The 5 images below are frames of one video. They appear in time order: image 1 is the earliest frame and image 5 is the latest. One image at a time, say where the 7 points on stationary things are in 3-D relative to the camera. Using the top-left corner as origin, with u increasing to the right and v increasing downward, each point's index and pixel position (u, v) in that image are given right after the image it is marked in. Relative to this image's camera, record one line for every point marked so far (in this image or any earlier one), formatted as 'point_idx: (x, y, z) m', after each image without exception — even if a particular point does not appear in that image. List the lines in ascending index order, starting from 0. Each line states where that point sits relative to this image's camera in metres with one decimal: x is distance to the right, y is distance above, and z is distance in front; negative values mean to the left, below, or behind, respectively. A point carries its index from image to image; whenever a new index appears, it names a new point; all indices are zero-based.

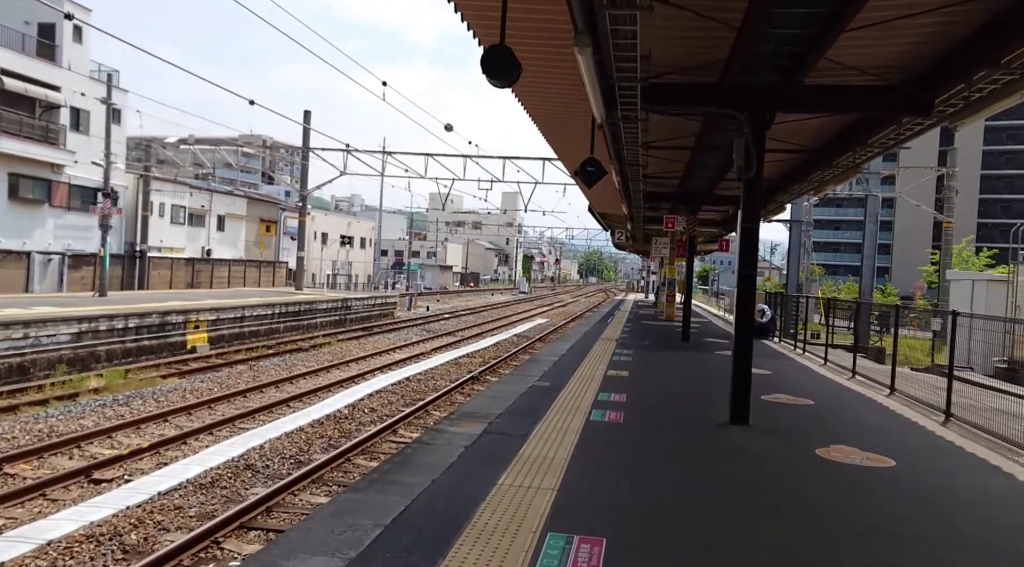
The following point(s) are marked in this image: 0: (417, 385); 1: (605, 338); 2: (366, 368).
0: (-1.9, -2.1, +15.4) m
1: (+2.1, -1.3, +17.2) m
2: (-3.5, -2.0, +18.1) m
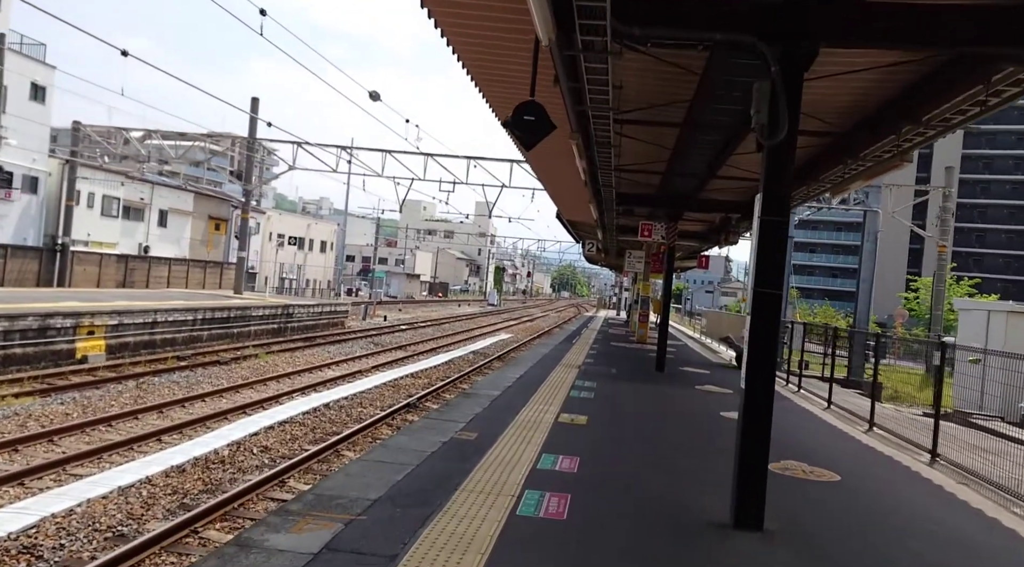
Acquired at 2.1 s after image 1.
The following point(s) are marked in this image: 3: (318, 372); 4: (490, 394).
0: (-3.0, -2.2, +12.7) m
1: (+1.0, -1.6, +14.7) m
2: (-4.6, -2.1, +15.4) m
3: (-4.7, -2.2, +18.5) m
4: (-0.5, -1.7, +11.3) m
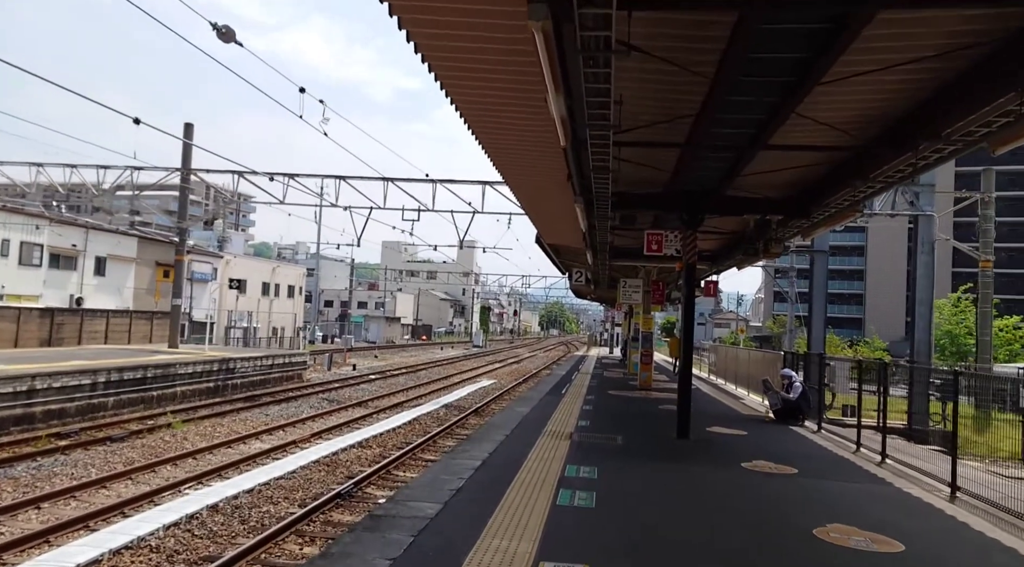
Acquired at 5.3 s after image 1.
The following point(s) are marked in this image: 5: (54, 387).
0: (-3.4, -2.8, +8.8) m
1: (+0.5, -2.2, +10.9) m
2: (-5.0, -2.9, +11.4) m
3: (-5.2, -3.1, +14.5) m
4: (-0.9, -2.1, +7.5) m
5: (-9.5, -2.1, +15.6) m
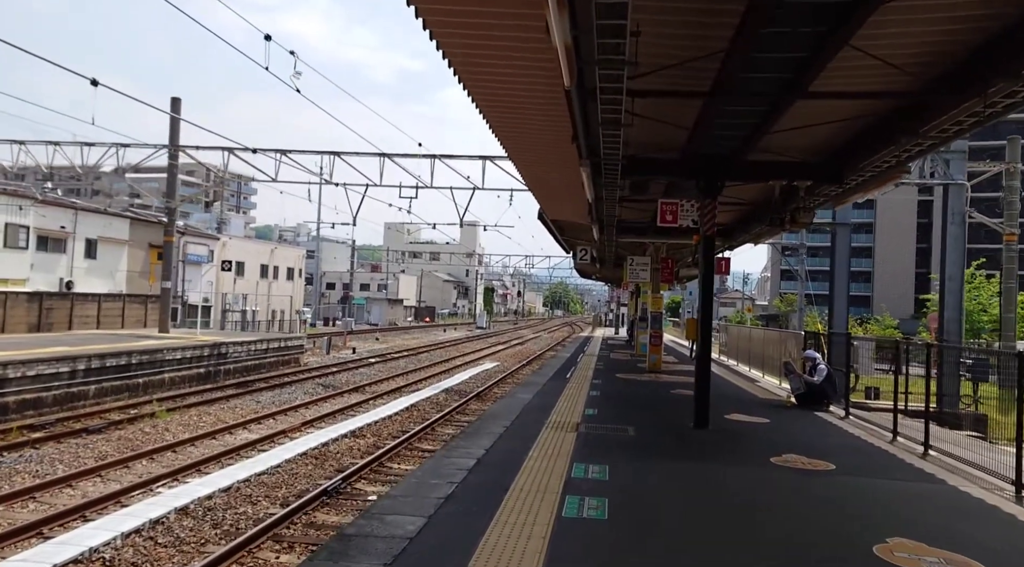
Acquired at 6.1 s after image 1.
0: (-3.4, -2.6, +8.0) m
1: (+0.5, -1.9, +10.0) m
2: (-5.0, -2.7, +10.5) m
3: (-5.2, -2.7, +13.7) m
4: (-0.9, -1.9, +6.6) m
5: (-9.4, -1.8, +14.7) m
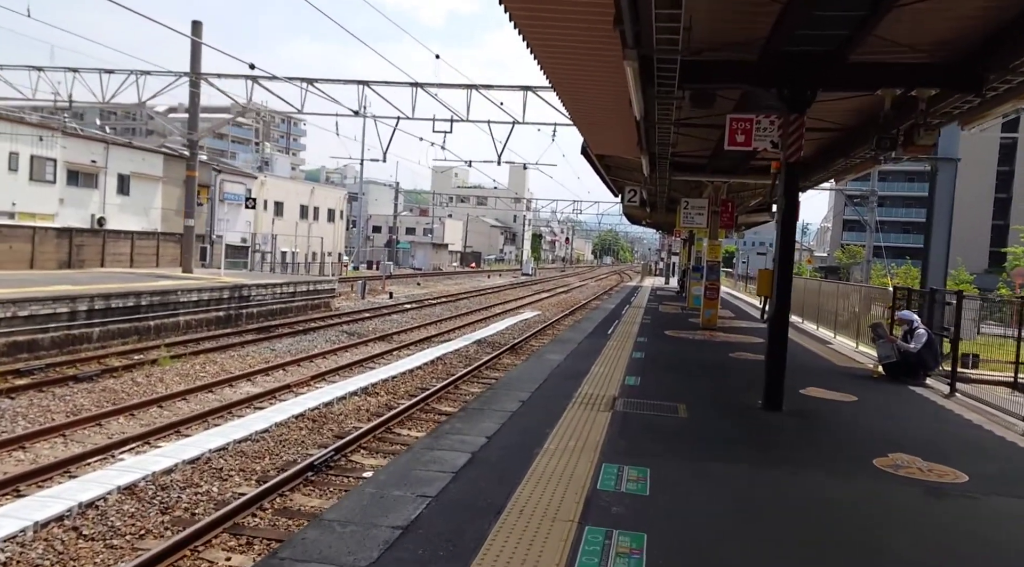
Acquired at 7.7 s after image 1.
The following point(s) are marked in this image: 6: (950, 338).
0: (-3.2, -2.0, +6.5) m
1: (+0.8, -1.2, +8.2) m
2: (-4.7, -1.8, +9.2) m
3: (-4.7, -1.7, +12.3) m
4: (-0.8, -1.5, +4.9) m
5: (-8.8, -0.6, +13.6) m
6: (+6.5, -0.8, +11.4) m
